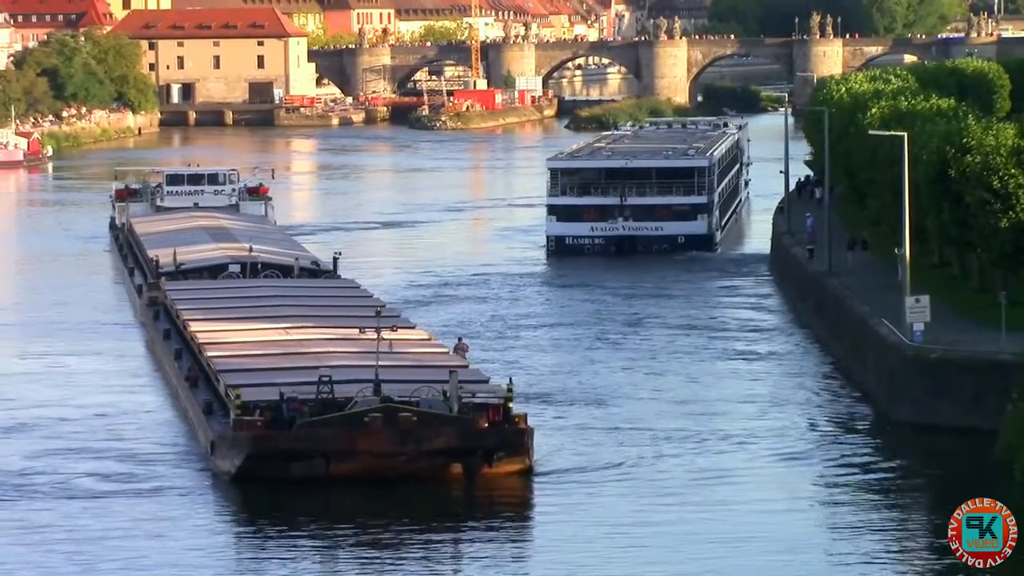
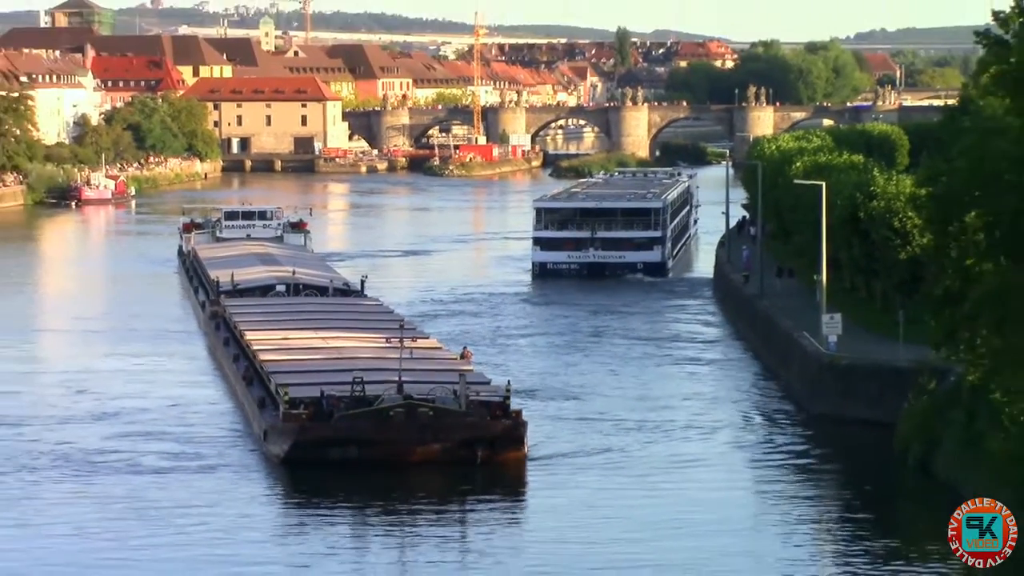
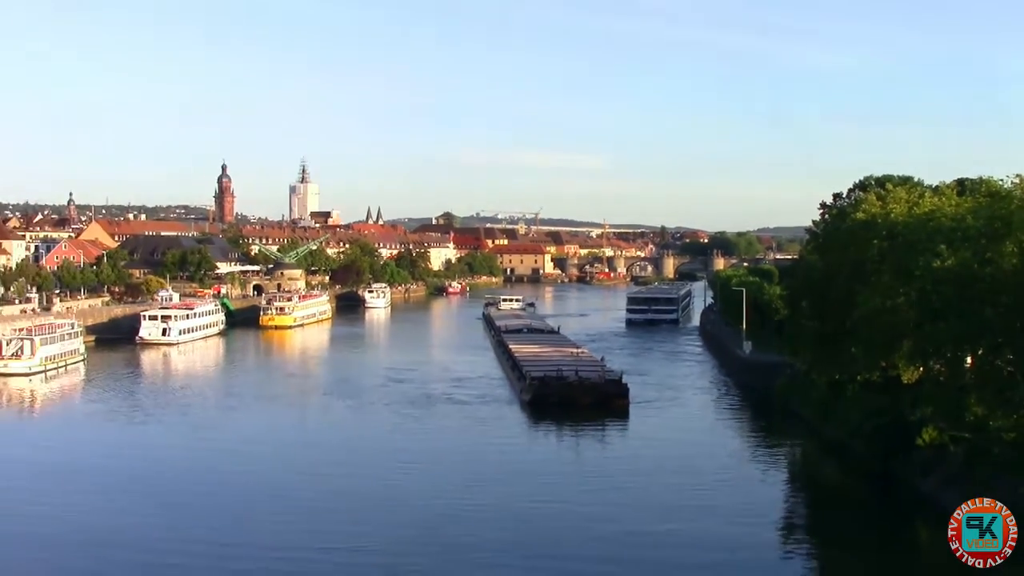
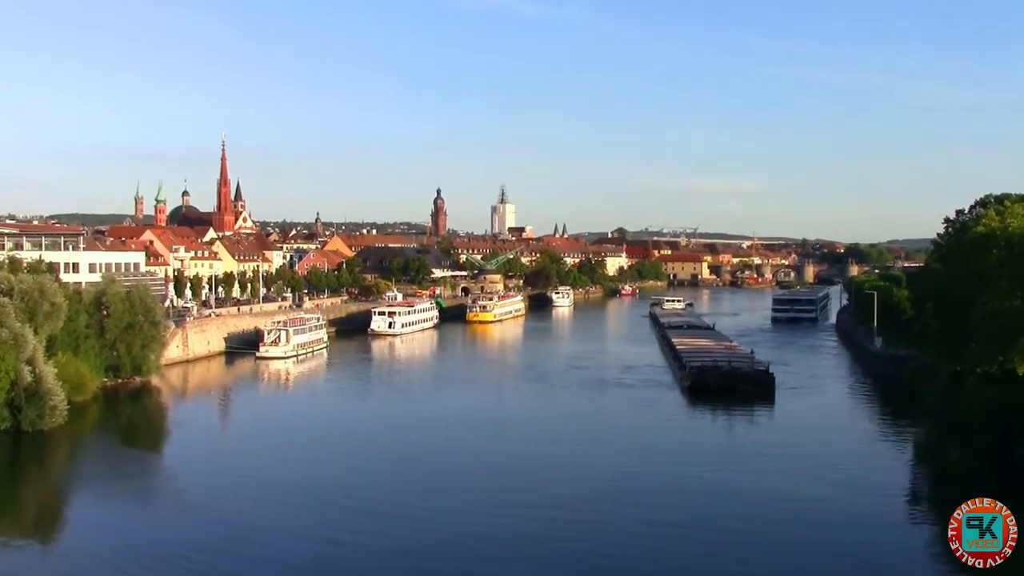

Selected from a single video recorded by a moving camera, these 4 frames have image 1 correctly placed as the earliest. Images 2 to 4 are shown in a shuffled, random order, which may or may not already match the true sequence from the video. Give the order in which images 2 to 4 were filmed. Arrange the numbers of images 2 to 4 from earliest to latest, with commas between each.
2, 3, 4
